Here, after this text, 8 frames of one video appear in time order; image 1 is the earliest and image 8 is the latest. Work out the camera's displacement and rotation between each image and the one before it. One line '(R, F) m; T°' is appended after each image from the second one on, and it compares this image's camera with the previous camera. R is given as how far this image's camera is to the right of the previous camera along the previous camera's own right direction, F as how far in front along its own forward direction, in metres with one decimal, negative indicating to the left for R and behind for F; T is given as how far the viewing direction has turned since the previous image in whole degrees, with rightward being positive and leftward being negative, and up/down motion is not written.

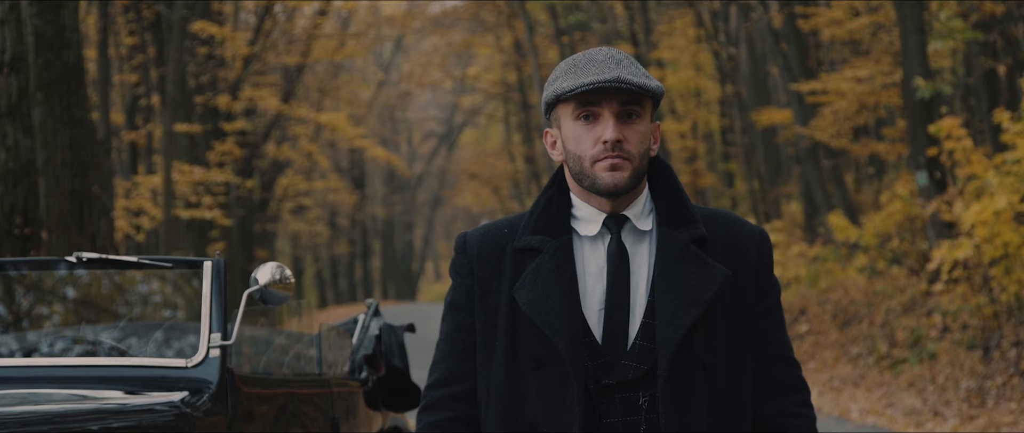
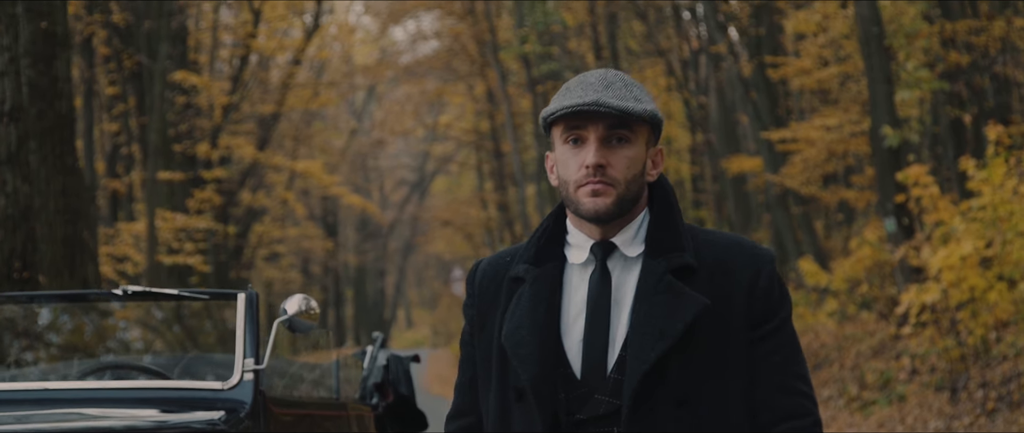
(-0.1, -0.3) m; +1°
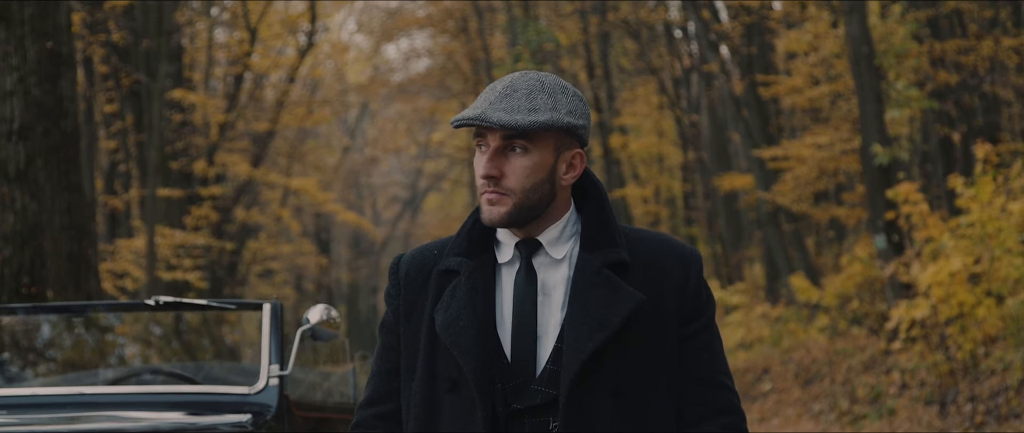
(0.0, -0.2) m; 0°
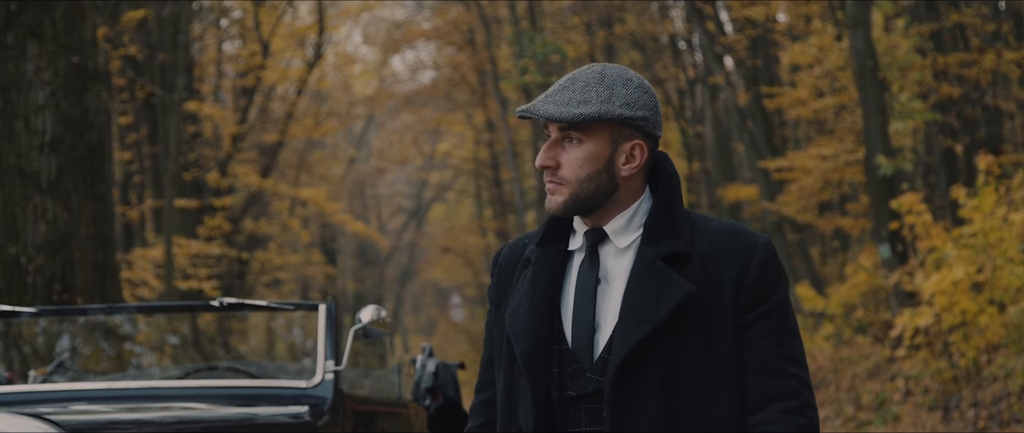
(-0.1, -0.3) m; 0°
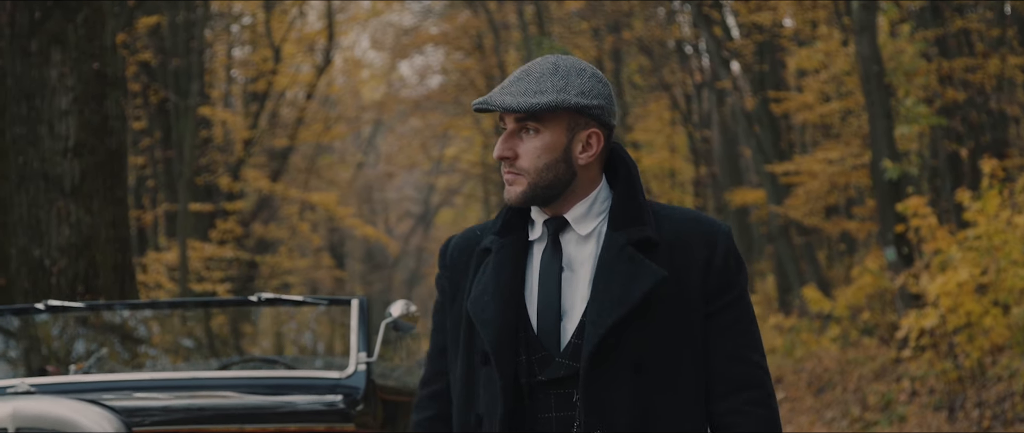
(0.0, -0.2) m; 0°
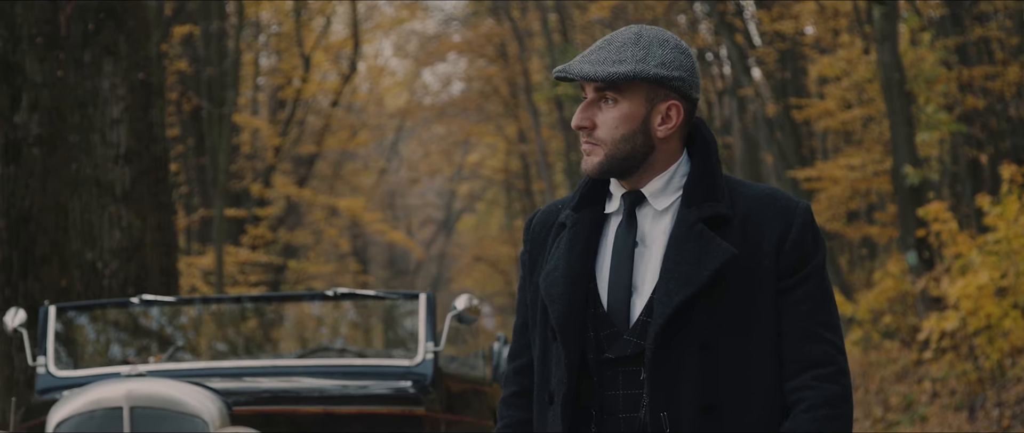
(-0.1, -0.4) m; -1°
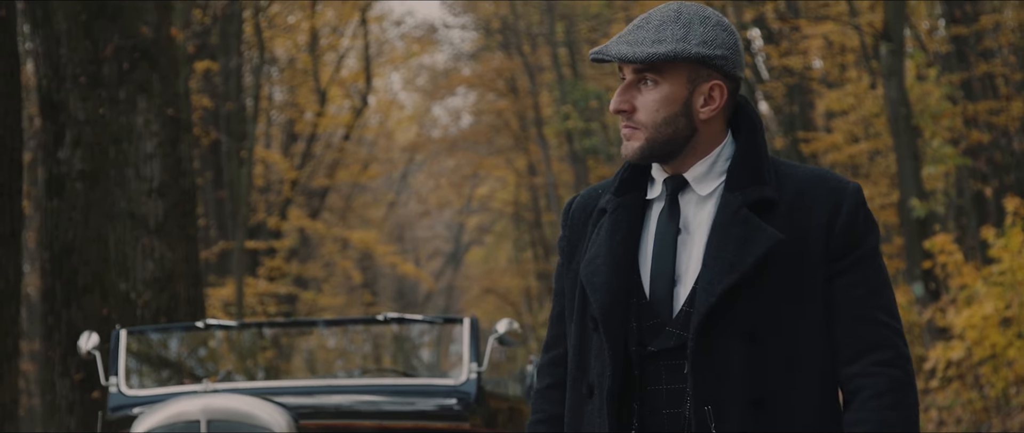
(-0.1, -0.4) m; 0°
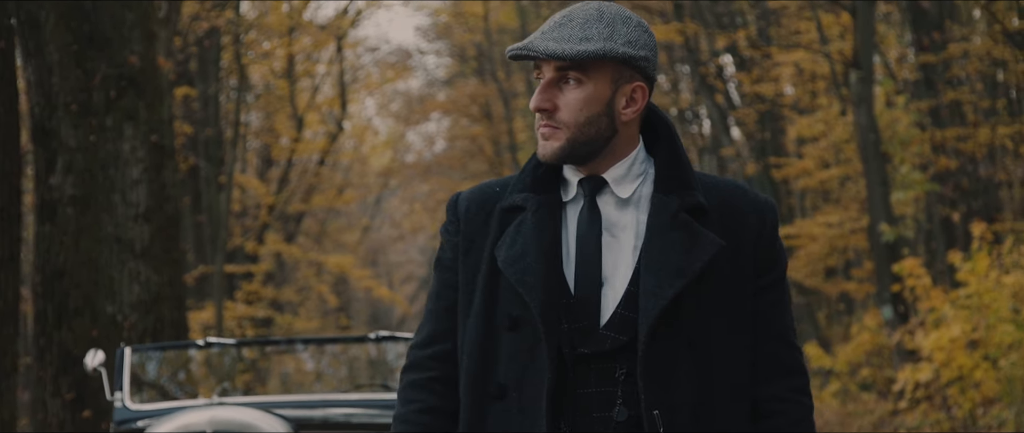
(0.0, -0.3) m; +1°
